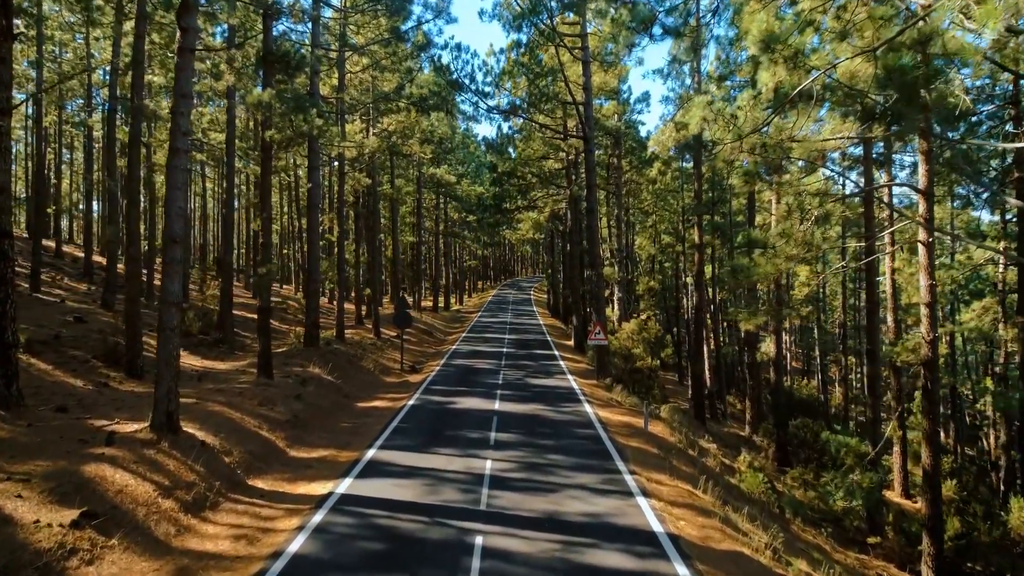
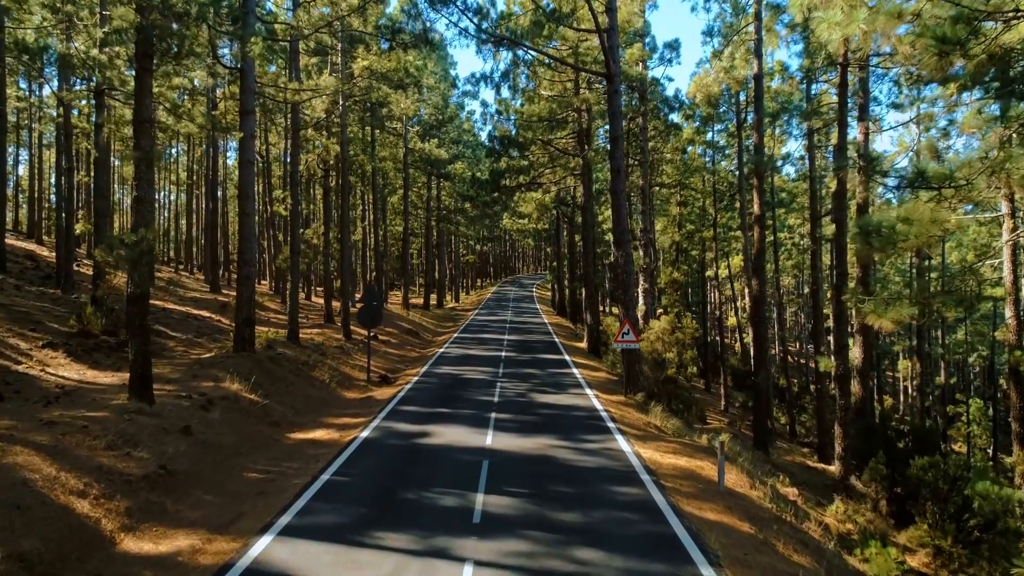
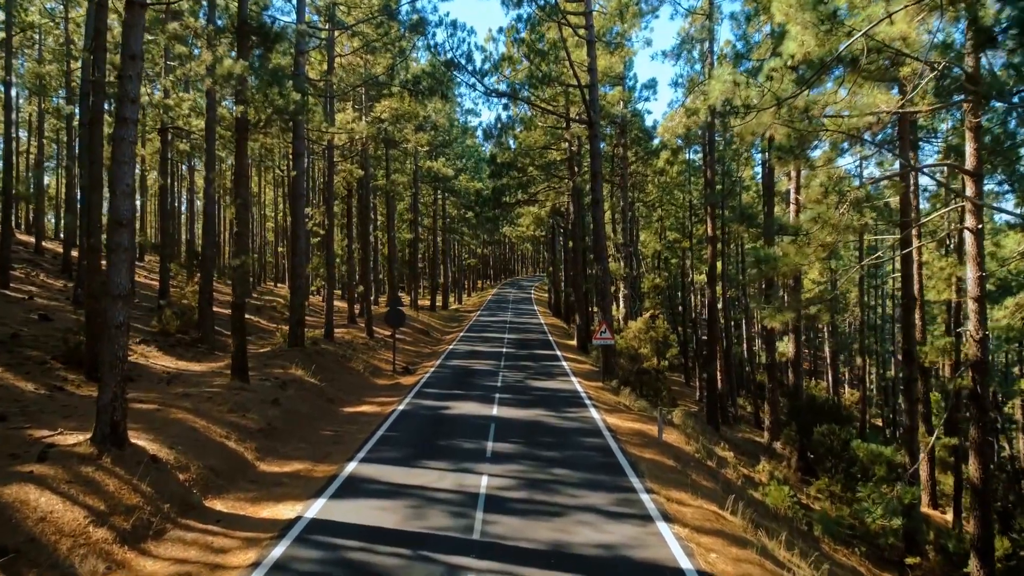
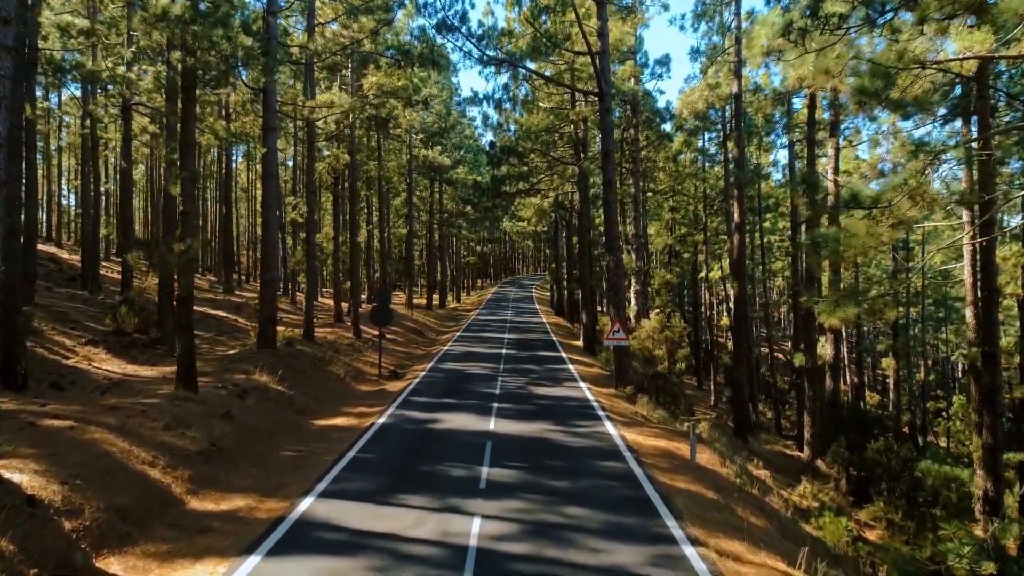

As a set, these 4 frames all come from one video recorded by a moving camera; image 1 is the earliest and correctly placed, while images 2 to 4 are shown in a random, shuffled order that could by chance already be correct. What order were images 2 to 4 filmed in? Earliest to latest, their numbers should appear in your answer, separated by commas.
3, 4, 2
